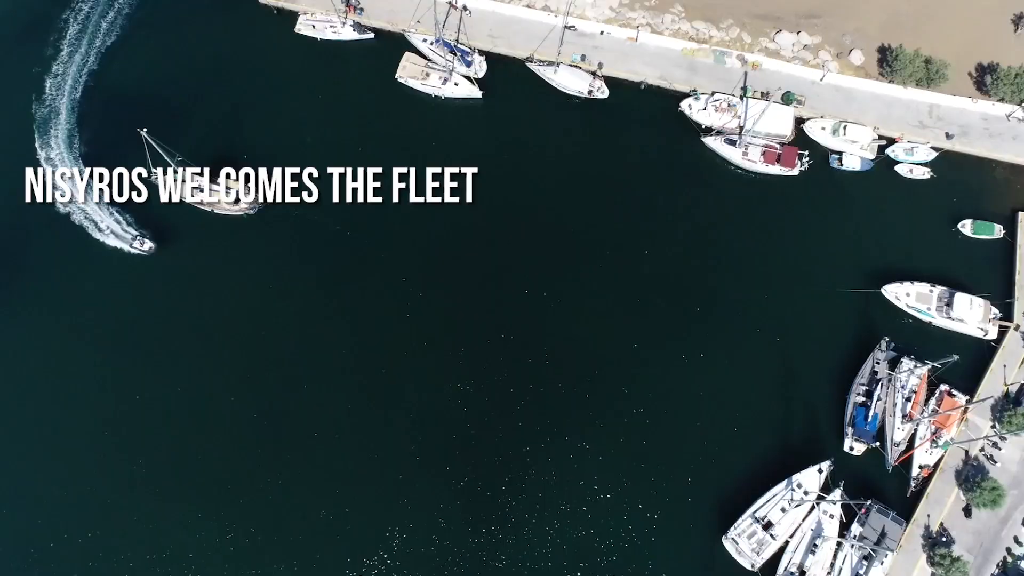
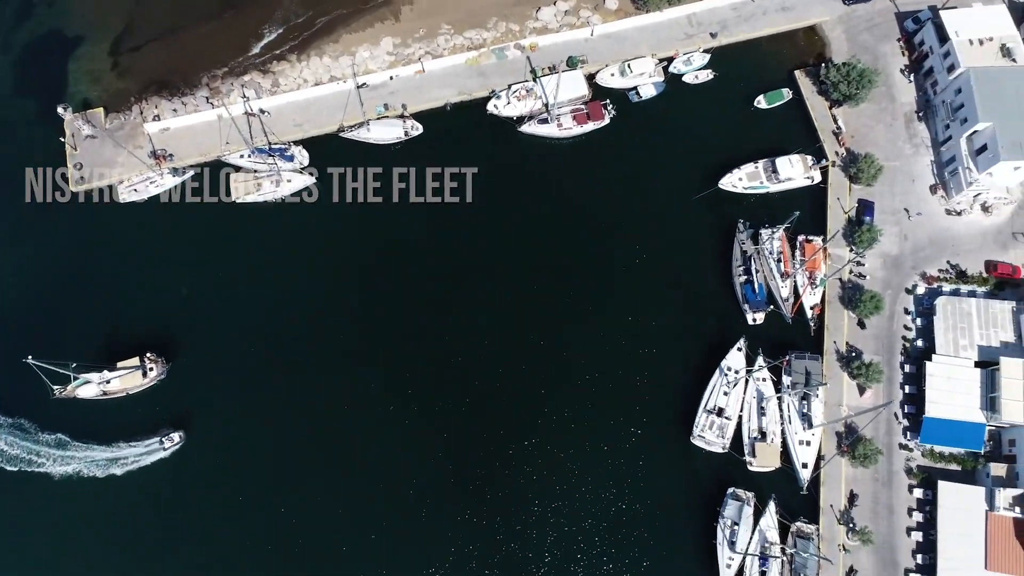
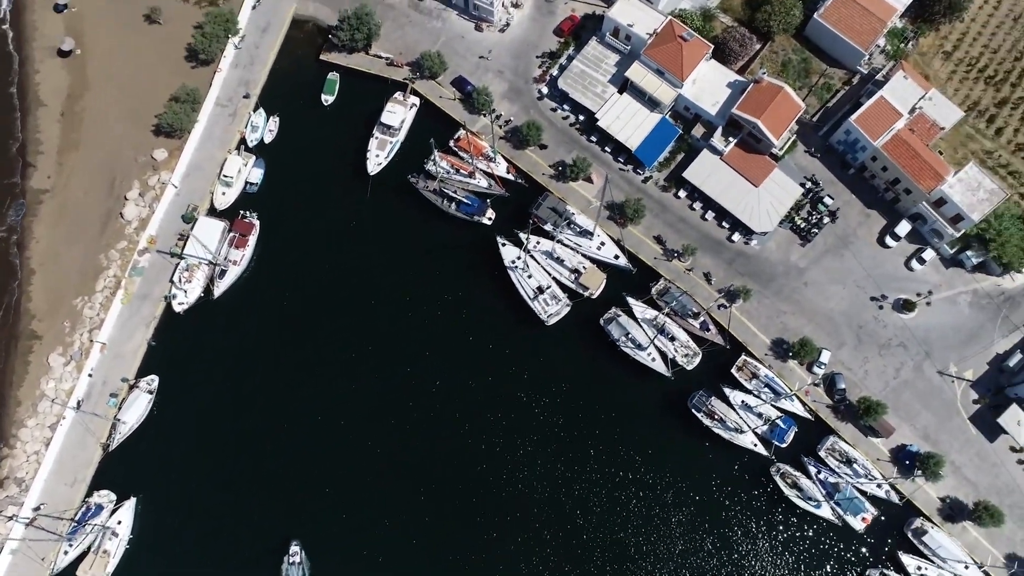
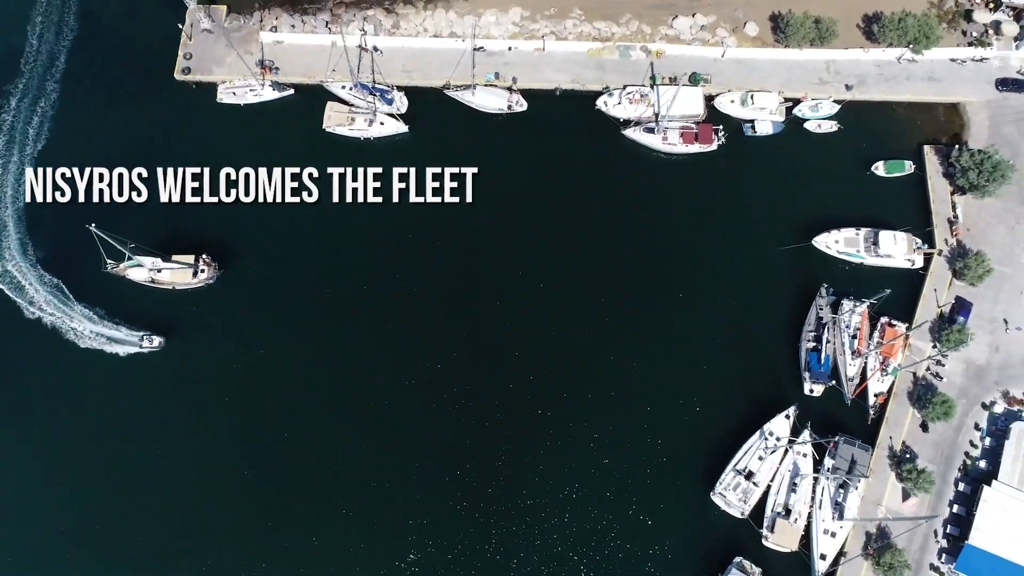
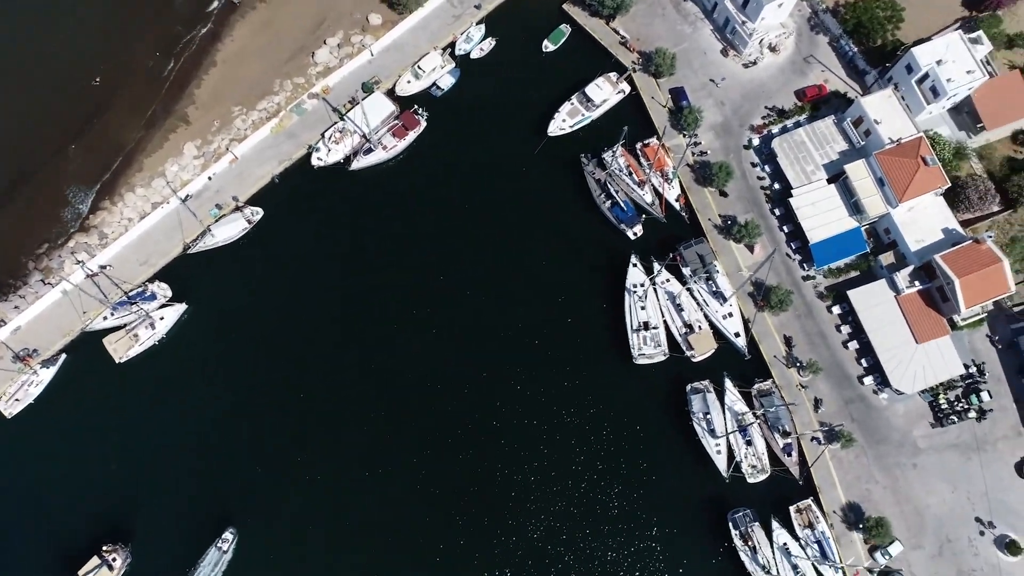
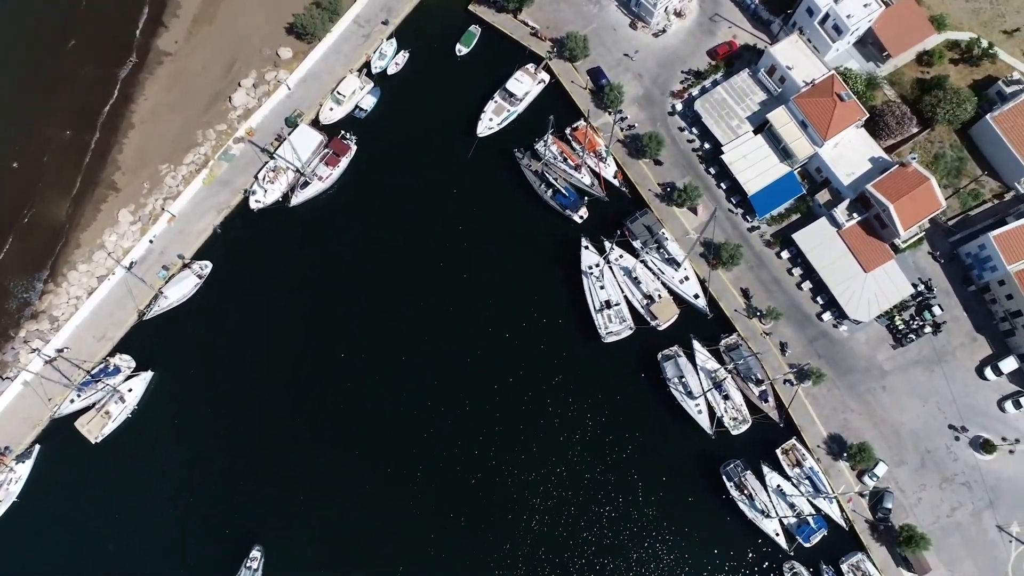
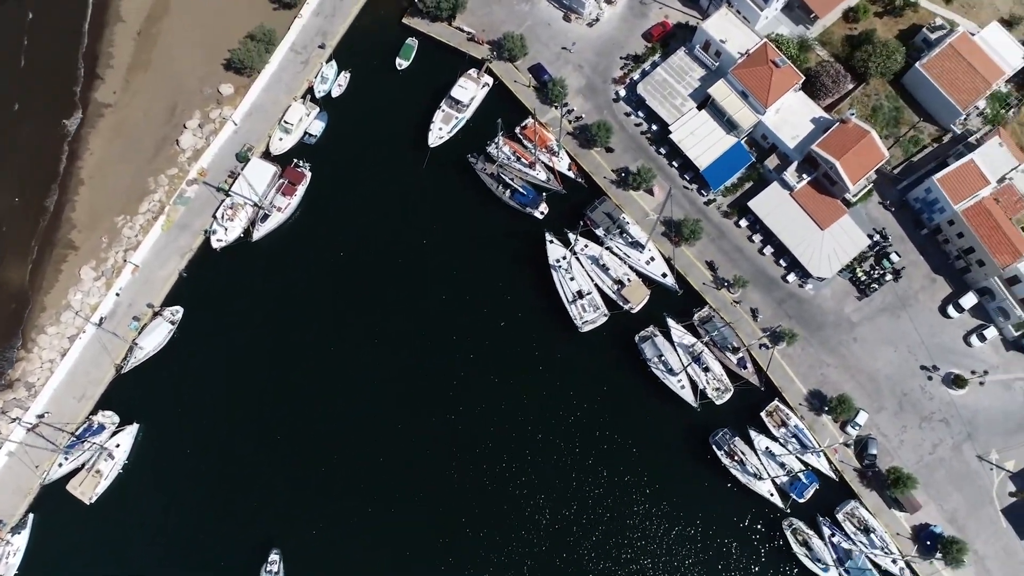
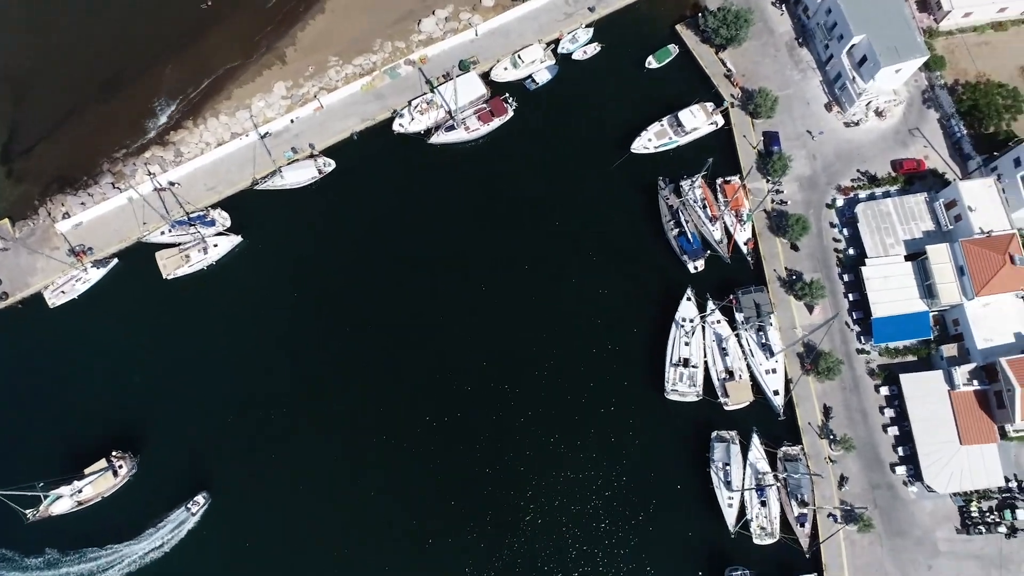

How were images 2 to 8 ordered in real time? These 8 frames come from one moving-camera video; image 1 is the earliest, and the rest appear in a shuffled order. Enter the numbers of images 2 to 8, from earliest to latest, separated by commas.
4, 2, 8, 5, 6, 7, 3
